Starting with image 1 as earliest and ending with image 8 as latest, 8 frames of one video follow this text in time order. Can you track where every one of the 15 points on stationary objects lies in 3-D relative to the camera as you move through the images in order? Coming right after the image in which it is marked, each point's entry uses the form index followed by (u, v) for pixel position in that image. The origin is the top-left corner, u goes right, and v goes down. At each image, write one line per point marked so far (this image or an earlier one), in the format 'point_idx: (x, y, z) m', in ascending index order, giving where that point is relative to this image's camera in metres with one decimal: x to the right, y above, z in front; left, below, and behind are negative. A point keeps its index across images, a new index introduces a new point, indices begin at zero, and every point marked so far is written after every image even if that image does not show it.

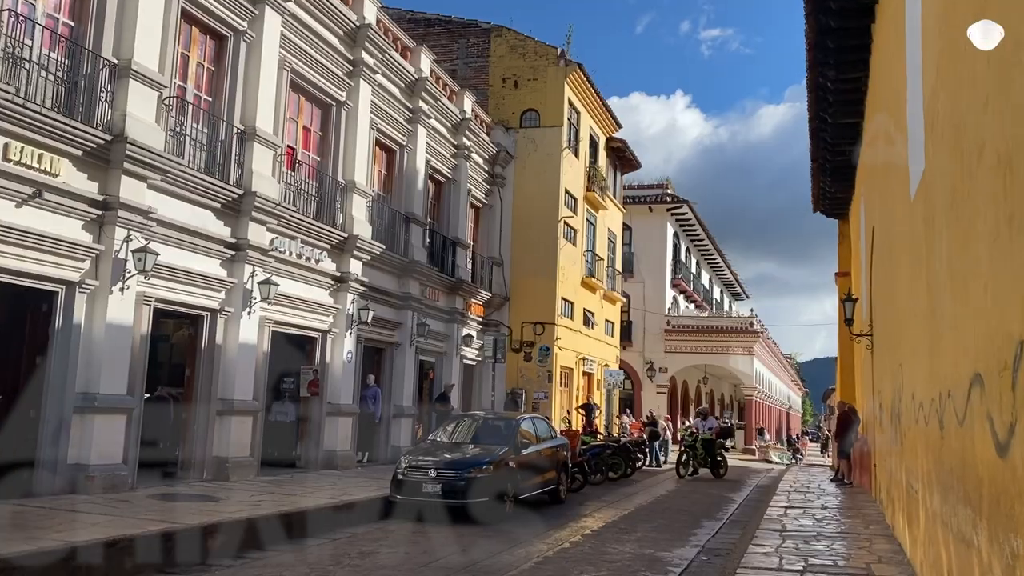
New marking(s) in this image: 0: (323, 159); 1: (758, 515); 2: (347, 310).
0: (-3.5, +2.4, +16.7) m
1: (+3.8, -3.6, +14.0) m
2: (-3.1, -0.4, +16.8) m
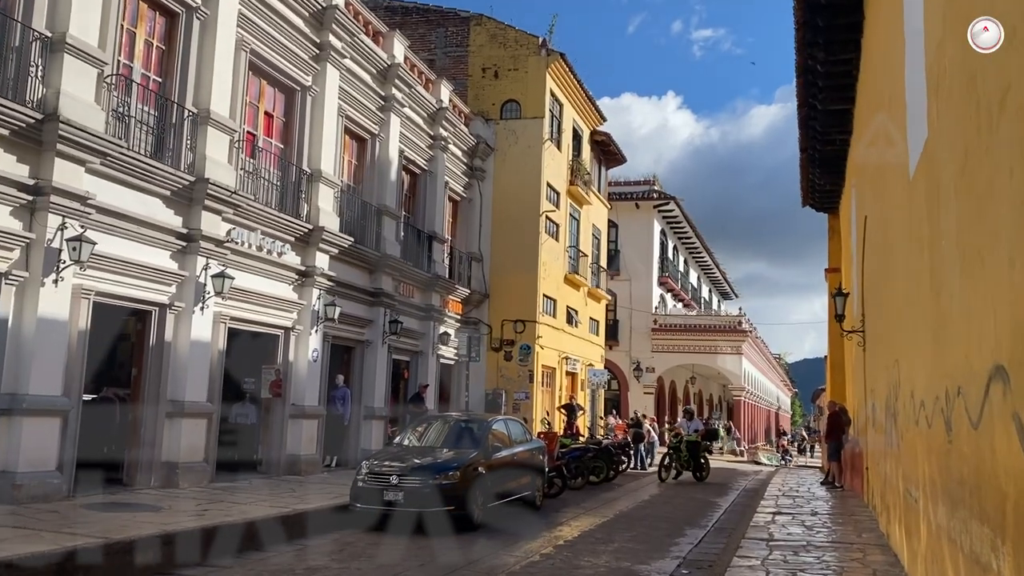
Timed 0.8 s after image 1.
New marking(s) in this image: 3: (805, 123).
0: (-4.0, +2.5, +15.8) m
1: (+3.4, -3.5, +13.2) m
2: (-3.5, -0.3, +15.9) m
3: (+5.6, +3.2, +17.3) m
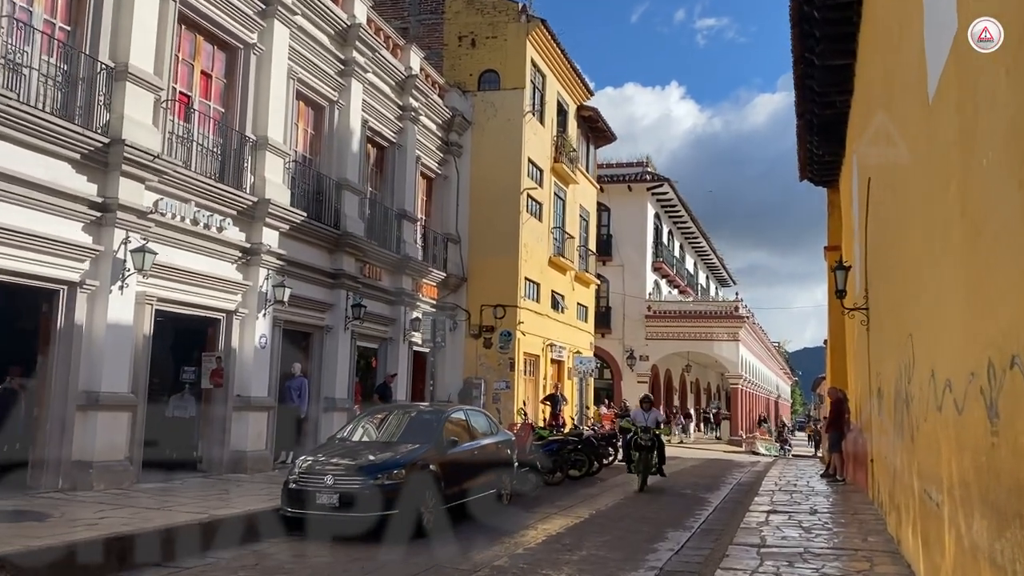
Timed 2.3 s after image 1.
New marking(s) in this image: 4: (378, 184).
0: (-4.5, +2.8, +14.3) m
1: (+2.9, -3.1, +11.7) m
2: (-4.1, 0.0, +14.4) m
3: (+5.1, +3.6, +15.8) m
4: (-2.9, +2.2, +19.4) m
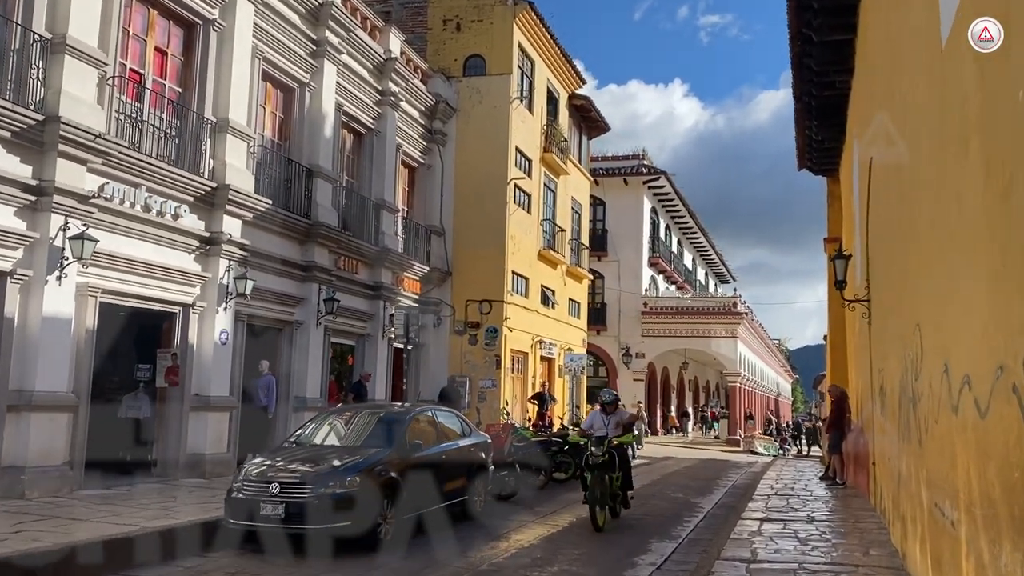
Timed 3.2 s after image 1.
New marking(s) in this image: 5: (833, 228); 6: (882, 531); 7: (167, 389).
0: (-4.9, +2.9, +13.4) m
1: (+2.6, -3.0, +10.8) m
2: (-4.4, +0.1, +13.5) m
3: (+4.7, +3.7, +14.9) m
4: (-3.2, +2.4, +18.4) m
5: (+7.1, +1.3, +19.9) m
6: (+4.2, -2.7, +10.1) m
7: (-5.0, -1.4, +13.0) m
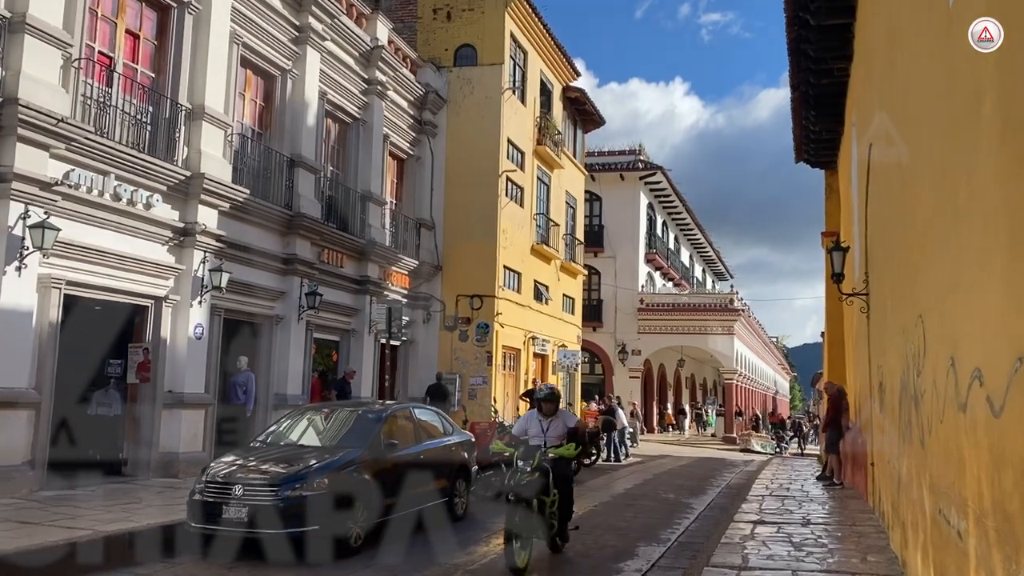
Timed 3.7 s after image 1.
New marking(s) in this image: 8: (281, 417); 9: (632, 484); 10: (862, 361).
0: (-5.1, +3.1, +12.9) m
1: (+2.4, -2.9, +10.4) m
2: (-4.6, +0.2, +13.1) m
3: (+4.5, +3.8, +14.4) m
4: (-3.4, +2.5, +18.0) m
5: (+6.9, +1.4, +19.4) m
6: (+3.9, -2.6, +9.6) m
7: (-5.2, -1.3, +12.5) m
8: (-2.8, -1.5, +10.9) m
9: (+2.2, -3.6, +16.3) m
10: (+4.8, -1.0, +12.3) m
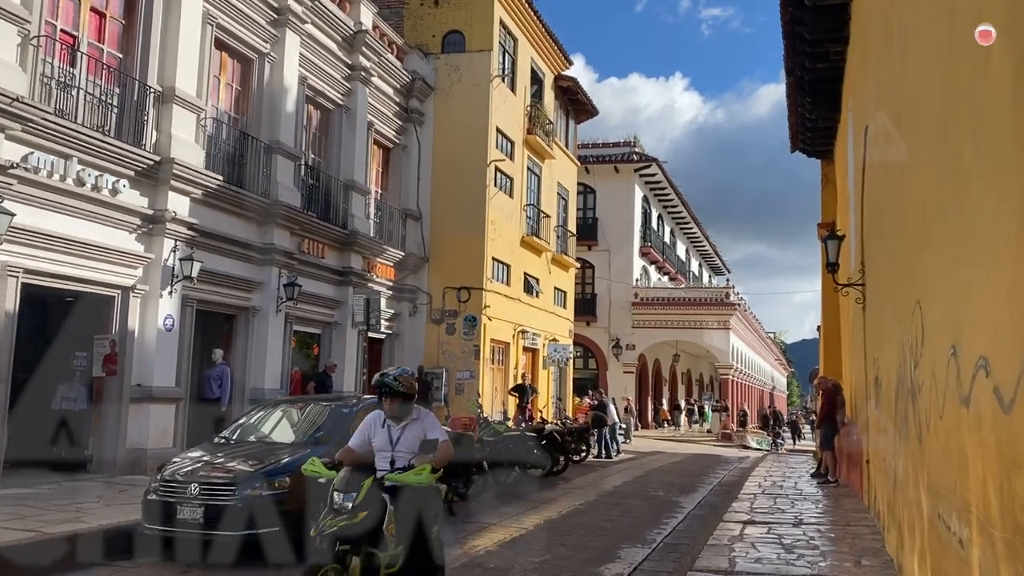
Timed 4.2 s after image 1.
0: (-5.3, +3.2, +12.4) m
1: (+2.1, -2.7, +9.9) m
2: (-4.9, +0.4, +12.6) m
3: (+4.3, +4.0, +13.9) m
4: (-3.7, +2.7, +17.4) m
5: (+6.6, +1.6, +18.9) m
6: (+3.7, -2.5, +9.2) m
7: (-5.5, -1.2, +12.0) m
8: (-3.0, -1.4, +10.4) m
9: (+1.9, -3.4, +15.8) m
10: (+4.5, -0.9, +11.8) m
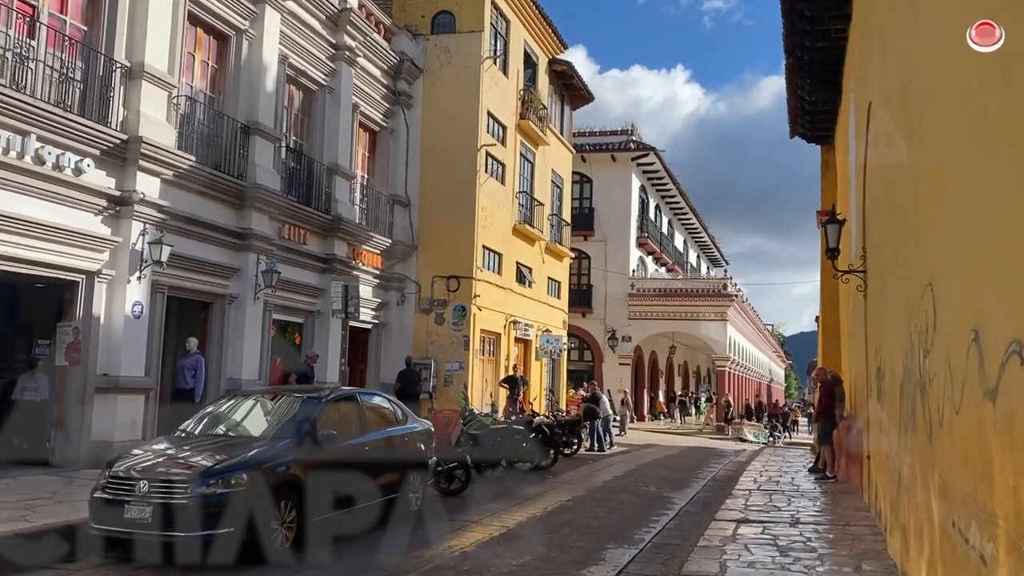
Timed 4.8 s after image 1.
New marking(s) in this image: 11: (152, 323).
0: (-5.5, +3.4, +11.8) m
1: (+1.9, -2.6, +9.3) m
2: (-5.1, +0.6, +12.0) m
3: (+4.1, +4.1, +13.3) m
4: (-3.9, +2.9, +16.8) m
5: (+6.4, +1.8, +18.3) m
6: (+3.5, -2.4, +8.6) m
7: (-5.7, -1.0, +11.4) m
8: (-3.2, -1.2, +9.8) m
9: (+1.7, -3.2, +15.3) m
10: (+4.3, -0.7, +11.3) m
11: (-5.0, -0.5, +12.5) m
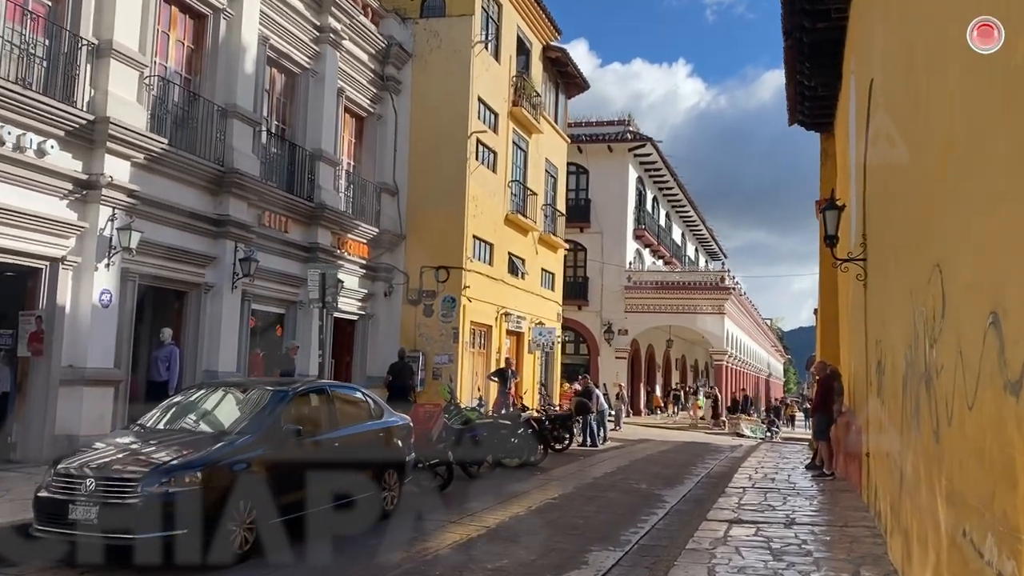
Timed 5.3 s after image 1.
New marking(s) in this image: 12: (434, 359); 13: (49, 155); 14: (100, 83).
0: (-5.7, +3.6, +11.3) m
1: (+1.7, -2.5, +8.9) m
2: (-5.3, +0.7, +11.5) m
3: (+3.9, +4.3, +12.8) m
4: (-4.1, +3.1, +16.3) m
5: (+6.2, +2.0, +17.8) m
6: (+3.3, -2.3, +8.1) m
7: (-5.9, -0.8, +10.9) m
8: (-3.4, -1.1, +9.3) m
9: (+1.5, -3.0, +14.8) m
10: (+4.1, -0.6, +10.8) m
11: (-5.2, -0.3, +12.0) m
12: (-1.7, -1.5, +19.5) m
13: (-5.6, +1.6, +10.8) m
14: (-5.3, +2.6, +11.5) m
